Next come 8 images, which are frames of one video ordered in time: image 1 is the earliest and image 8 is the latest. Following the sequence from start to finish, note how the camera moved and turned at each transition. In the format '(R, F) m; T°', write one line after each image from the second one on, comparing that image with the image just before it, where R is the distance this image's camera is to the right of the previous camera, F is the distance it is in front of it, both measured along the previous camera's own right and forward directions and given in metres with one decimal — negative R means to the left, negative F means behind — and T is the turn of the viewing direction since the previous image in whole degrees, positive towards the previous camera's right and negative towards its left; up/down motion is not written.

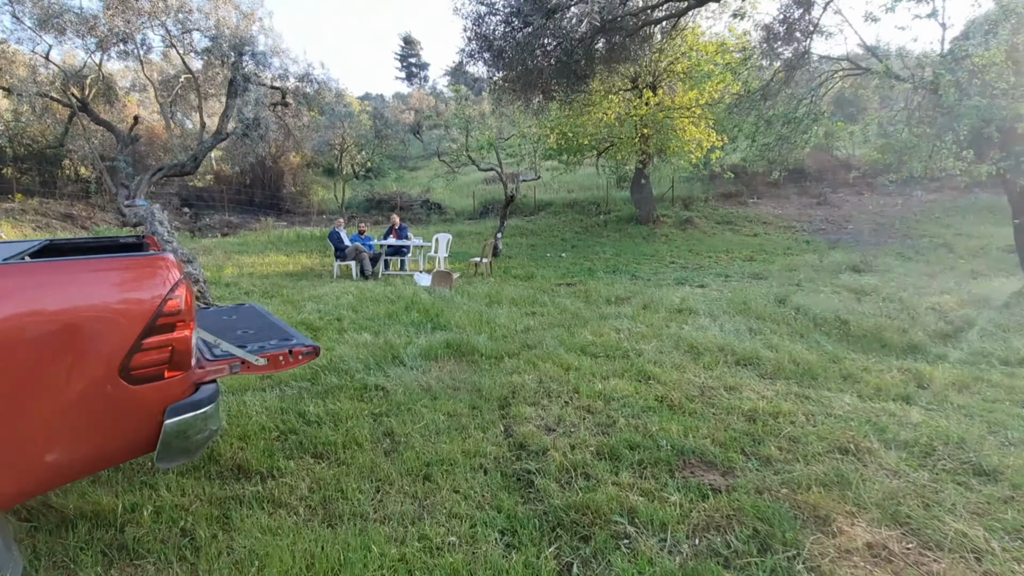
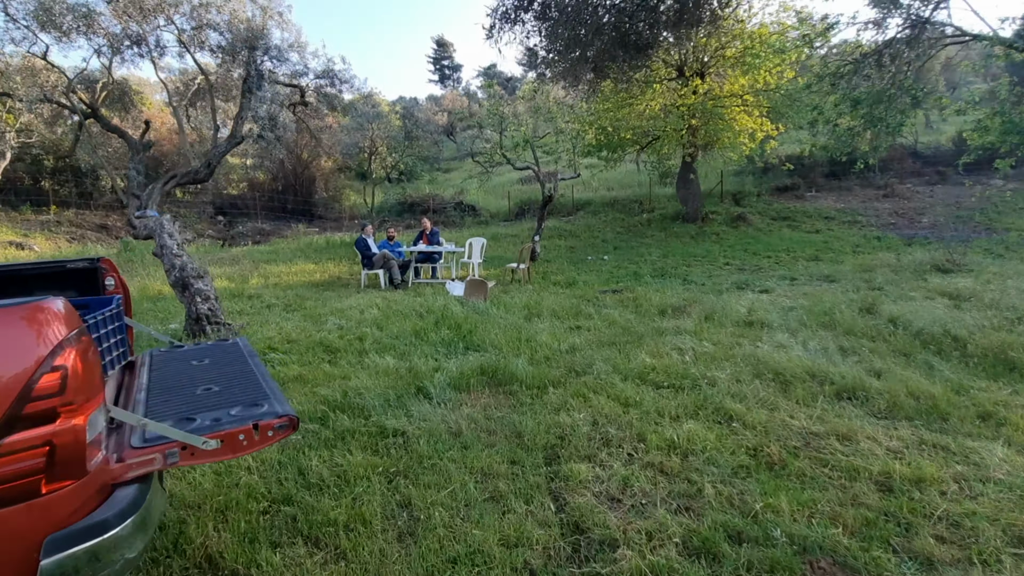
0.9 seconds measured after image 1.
(-0.1, +0.8) m; -4°
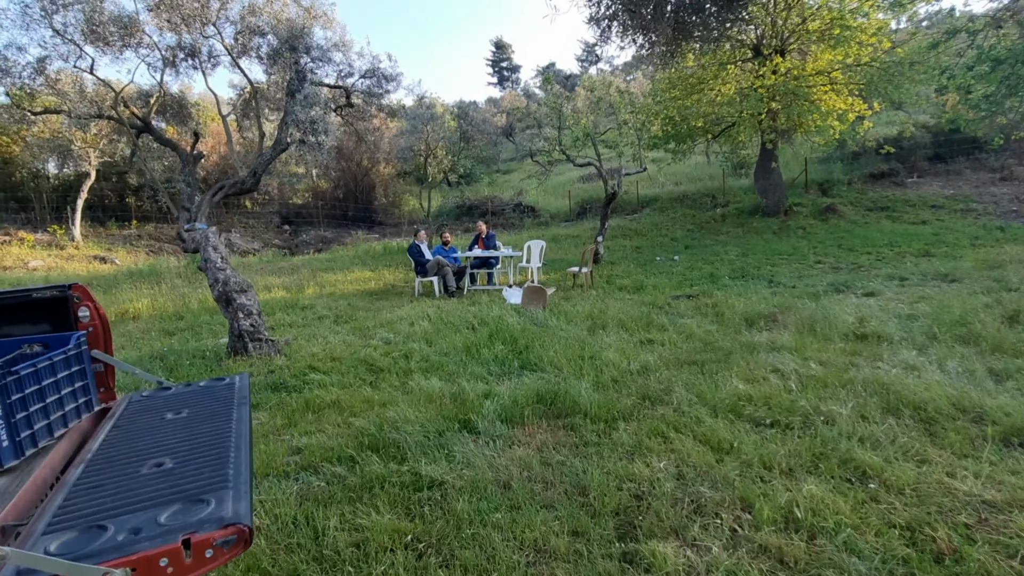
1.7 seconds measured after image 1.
(0.0, +0.7) m; -7°
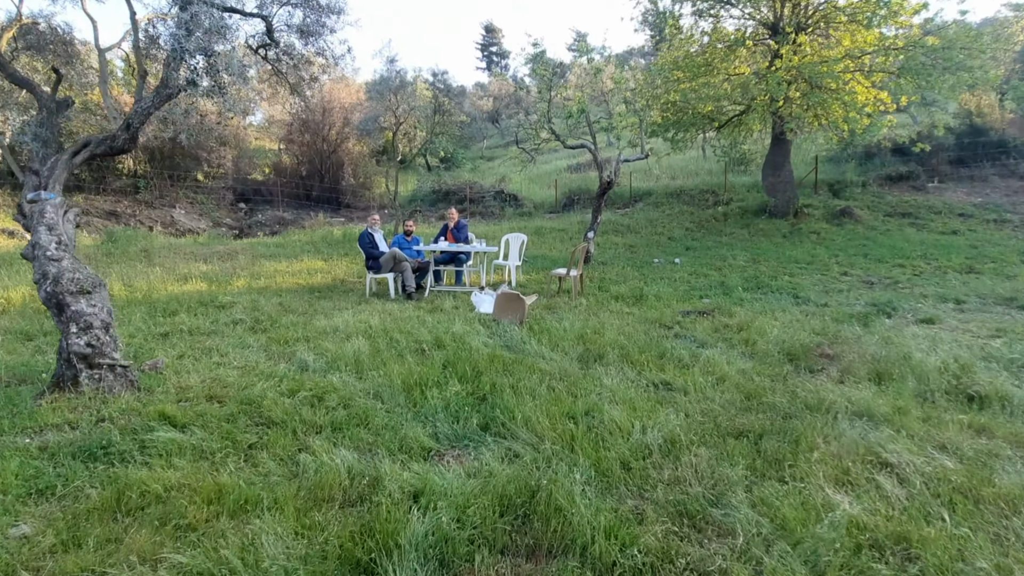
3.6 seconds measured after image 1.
(+0.1, +1.8) m; +2°
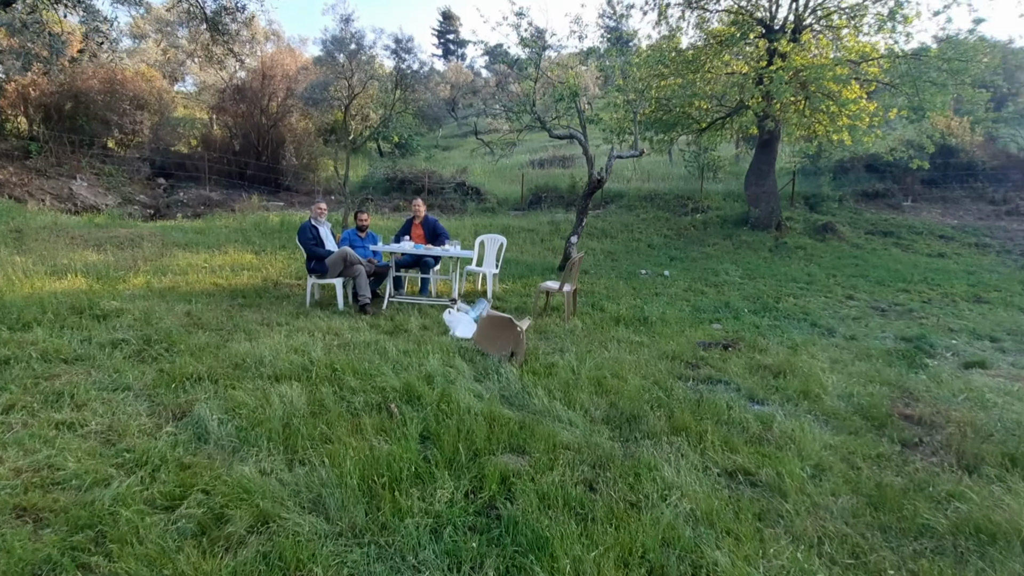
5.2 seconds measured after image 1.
(-0.4, +1.5) m; +6°
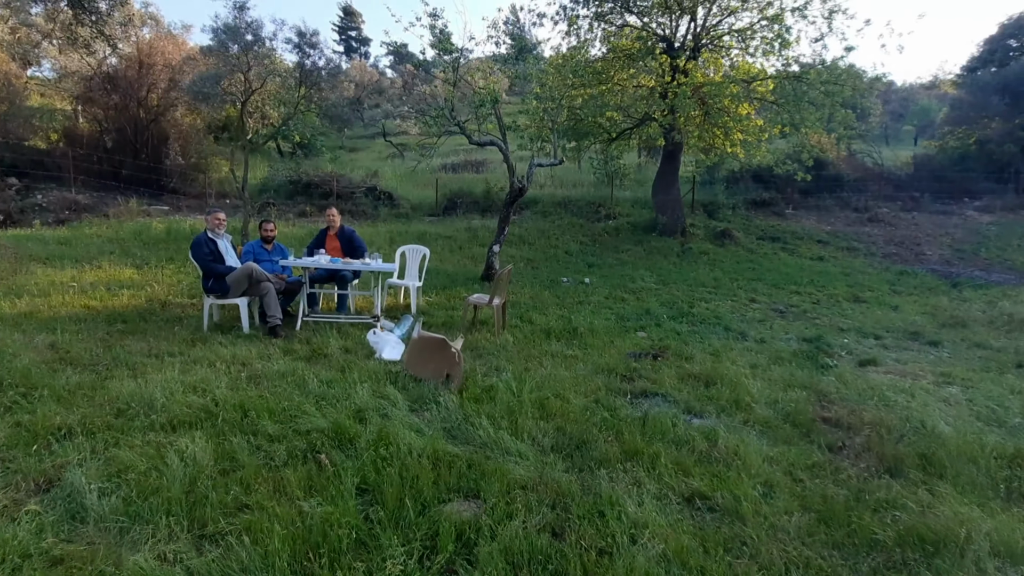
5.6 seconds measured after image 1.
(-0.2, +0.3) m; +10°
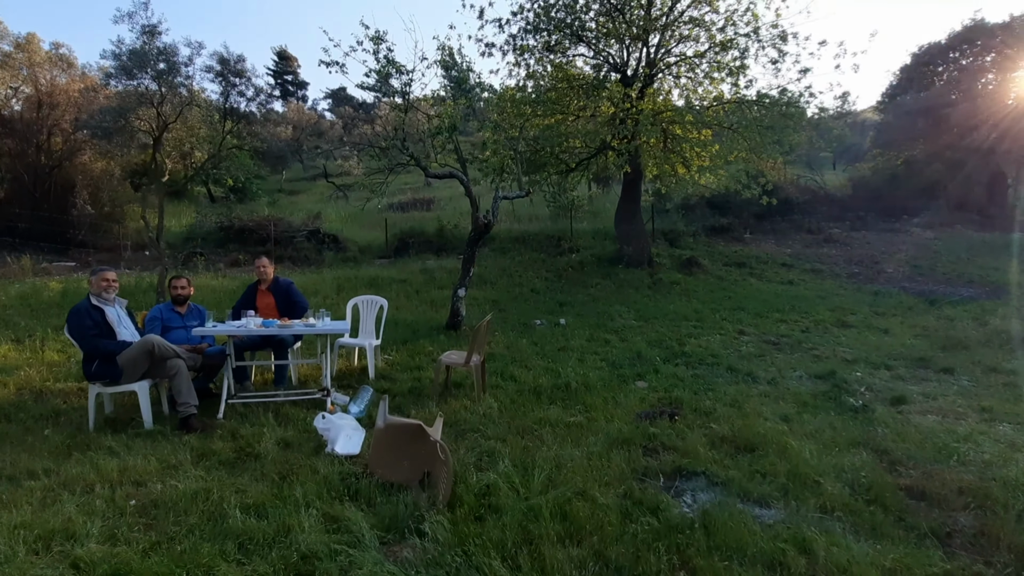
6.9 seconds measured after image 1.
(-0.3, +1.0) m; +6°
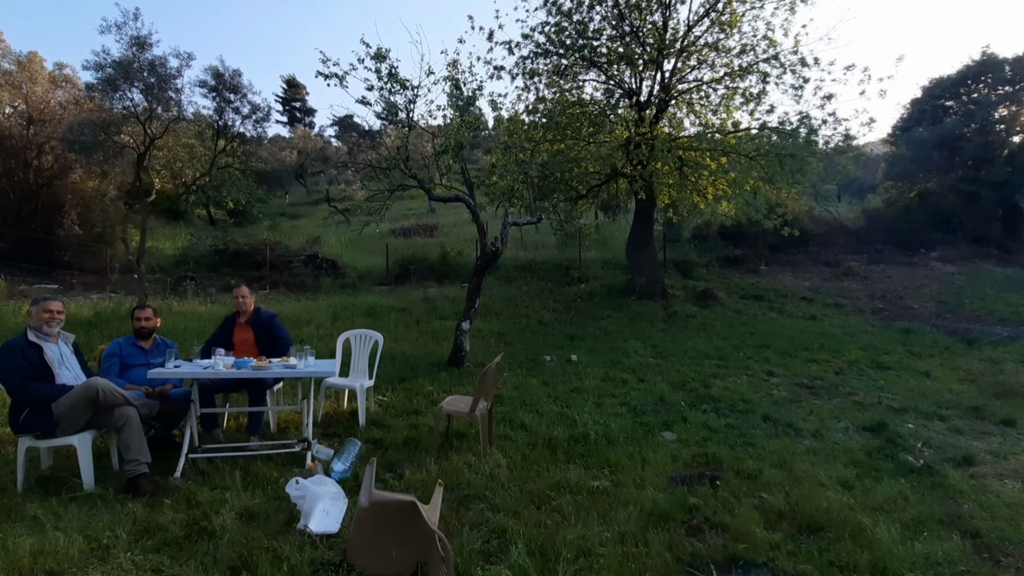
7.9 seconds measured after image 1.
(-0.1, +0.6) m; 0°
